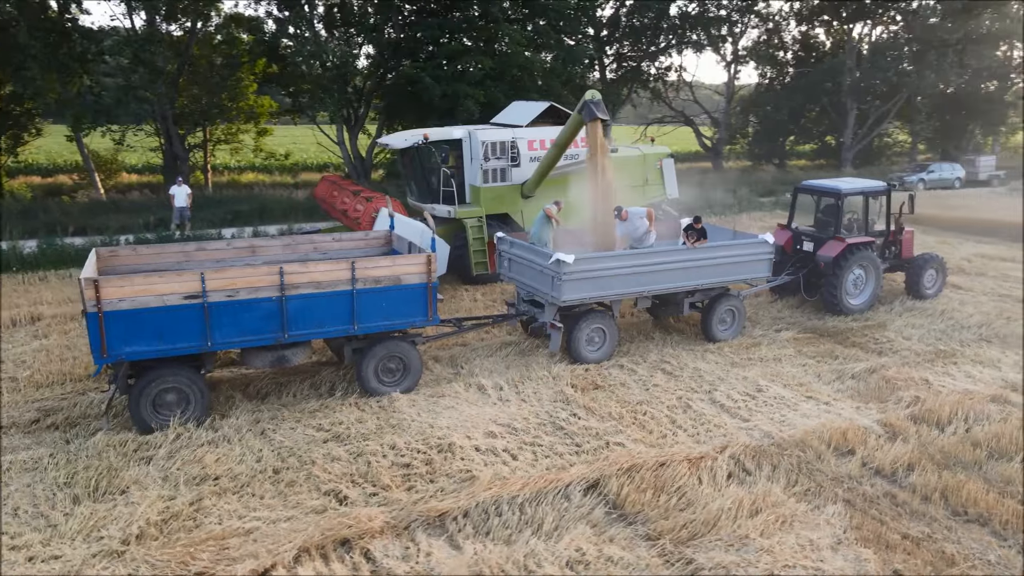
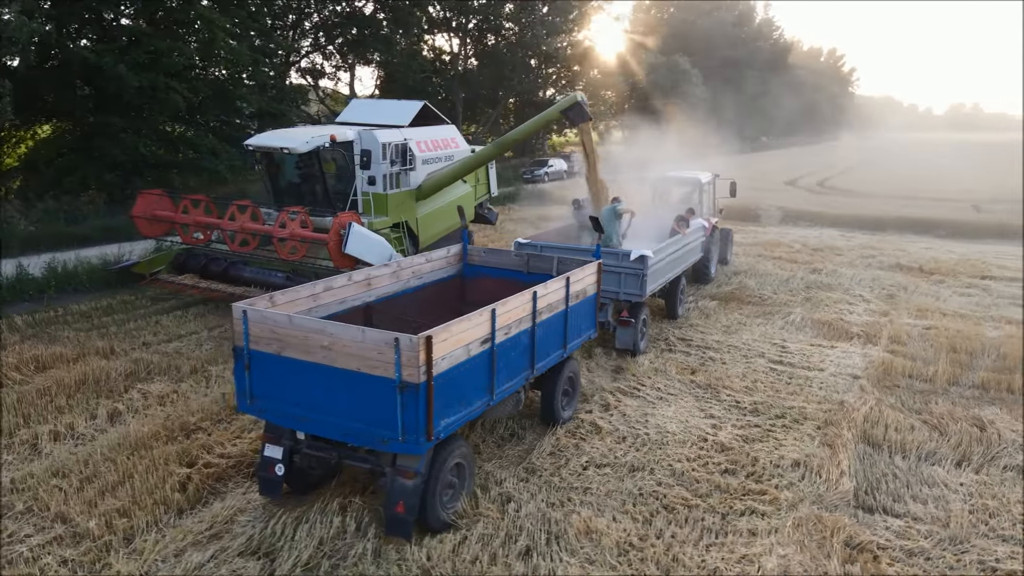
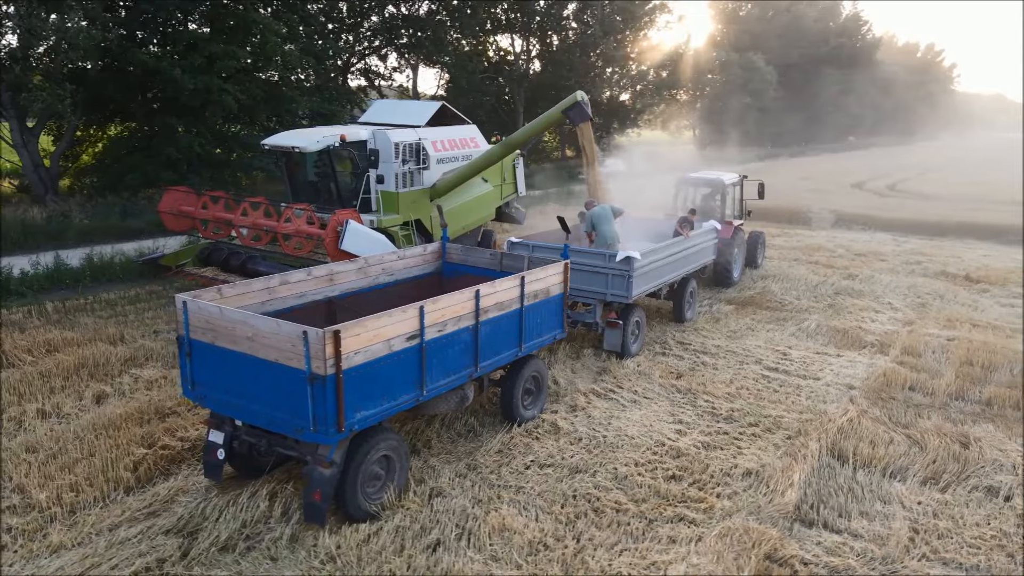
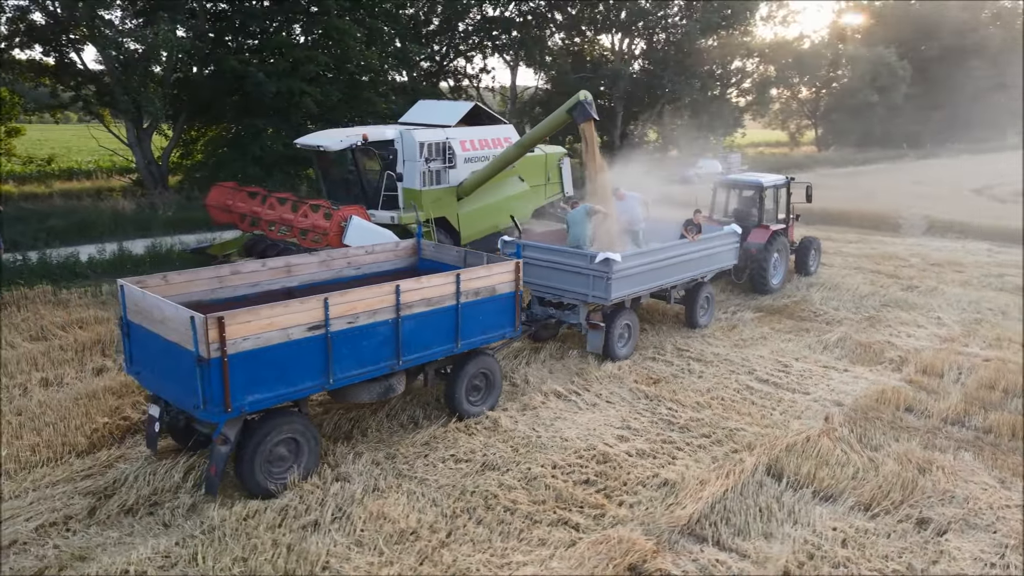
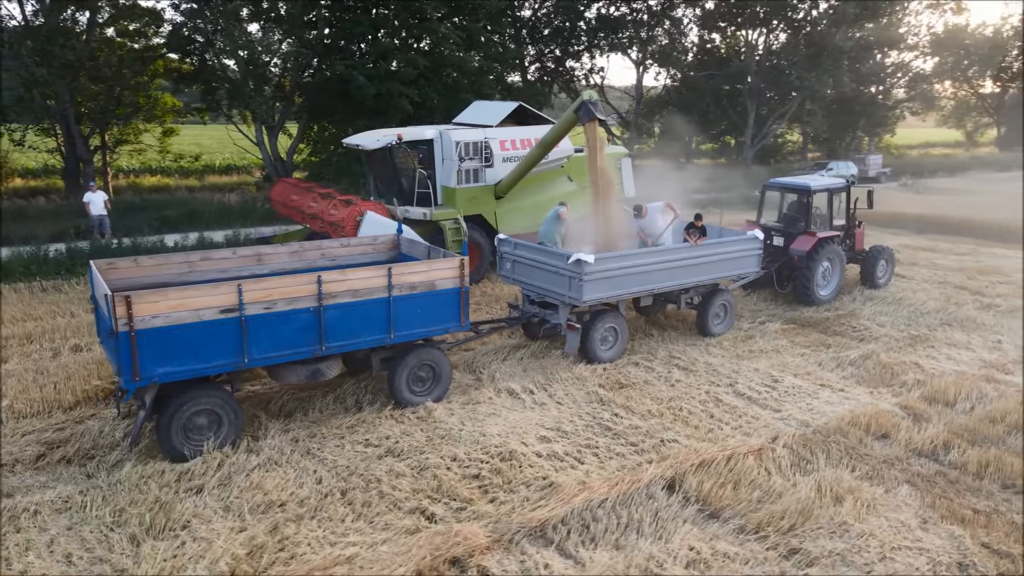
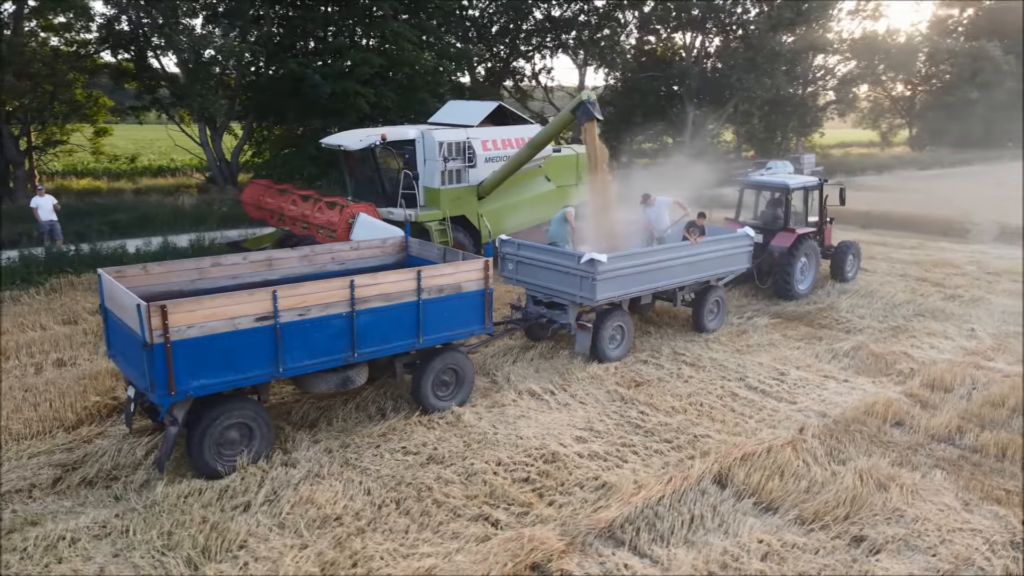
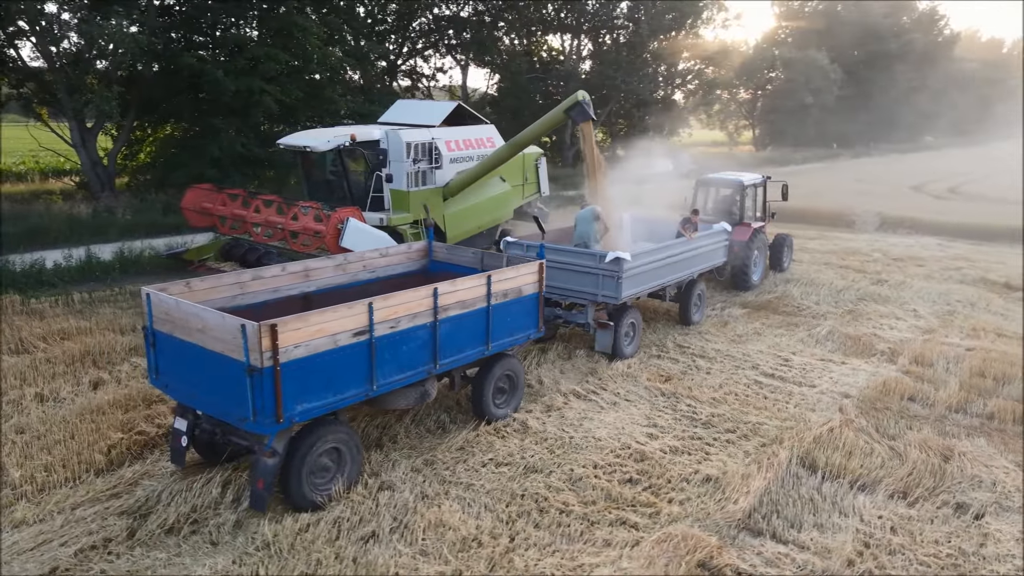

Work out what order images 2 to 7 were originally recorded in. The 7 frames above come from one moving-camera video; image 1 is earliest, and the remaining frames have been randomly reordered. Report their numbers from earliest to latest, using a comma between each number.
5, 6, 4, 7, 3, 2
